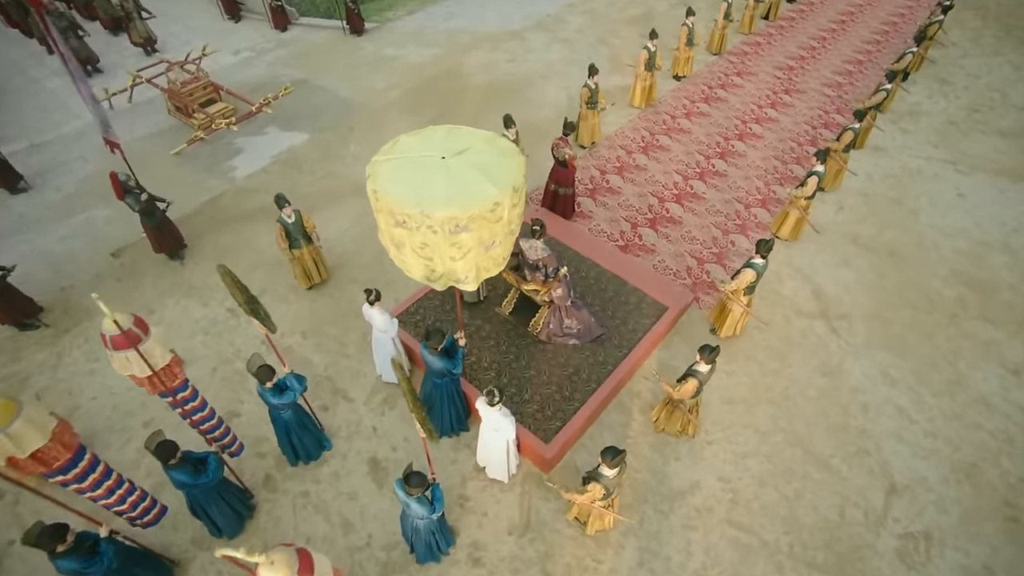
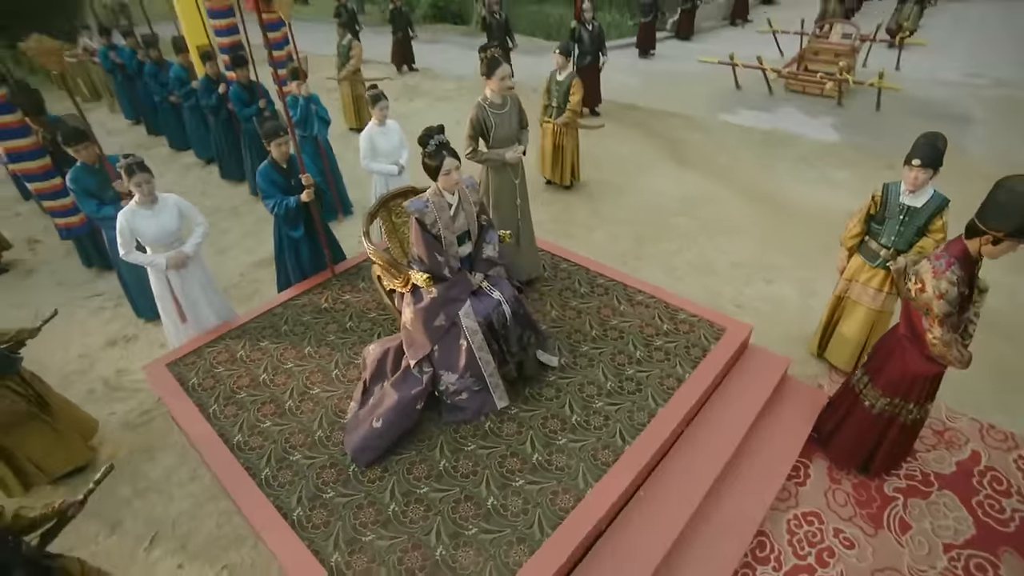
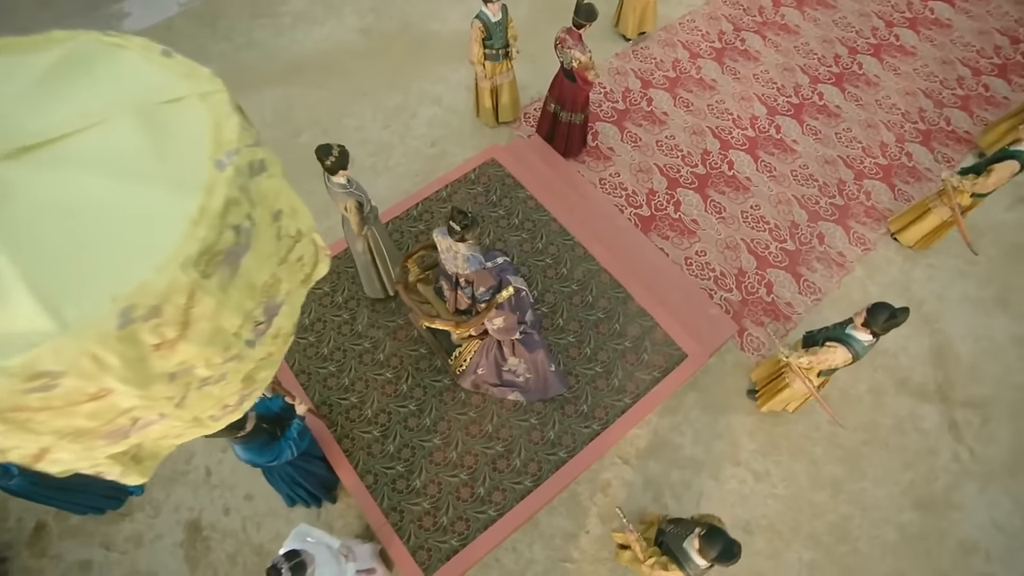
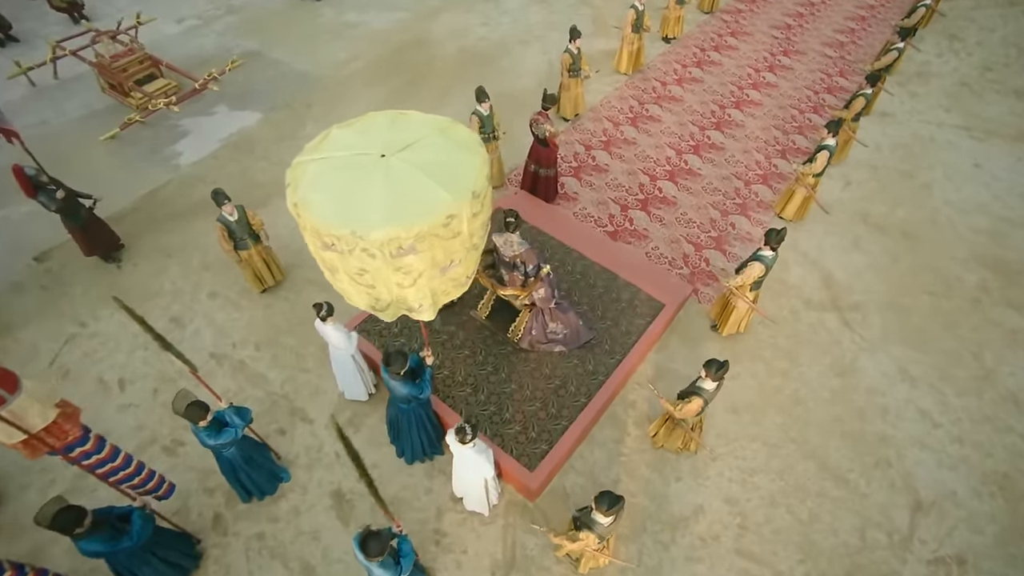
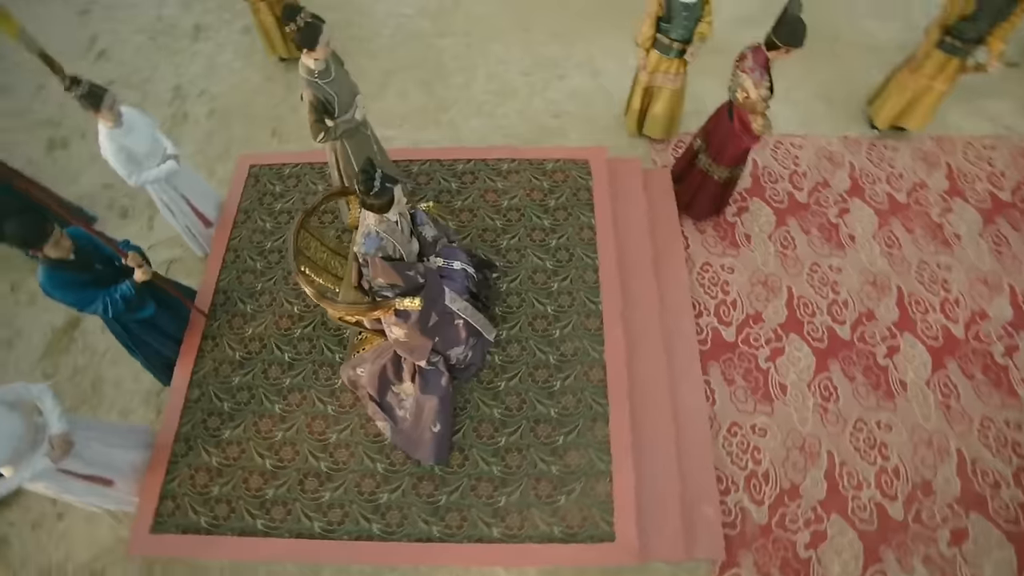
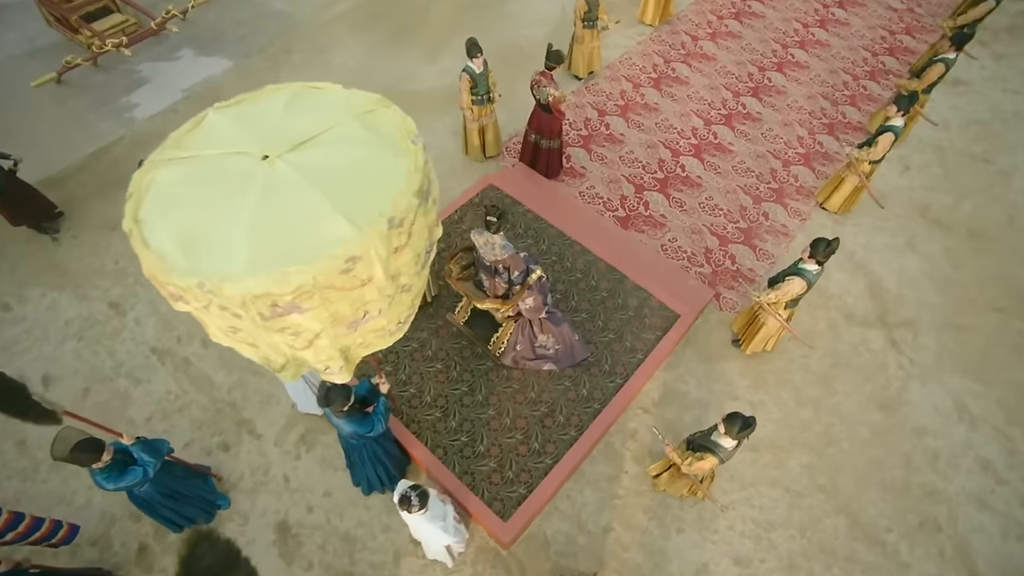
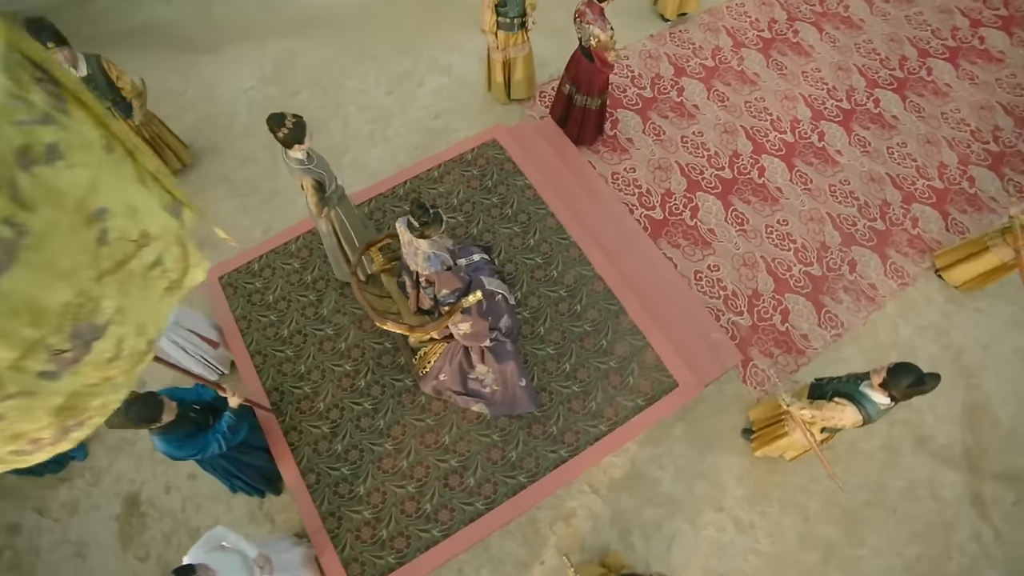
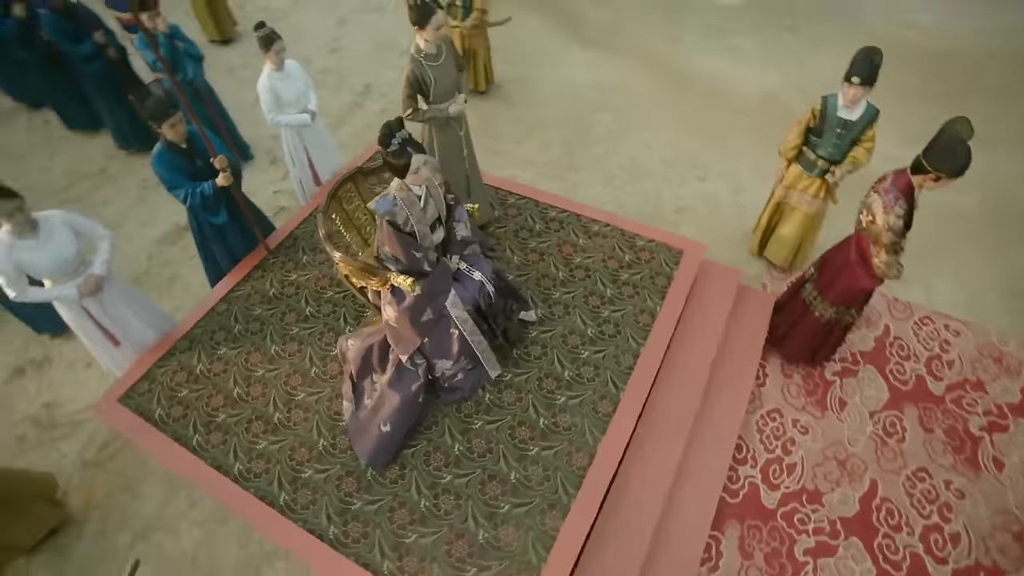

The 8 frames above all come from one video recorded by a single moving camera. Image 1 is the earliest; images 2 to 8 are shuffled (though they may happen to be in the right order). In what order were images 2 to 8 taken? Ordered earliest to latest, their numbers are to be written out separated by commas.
4, 6, 3, 7, 5, 8, 2
